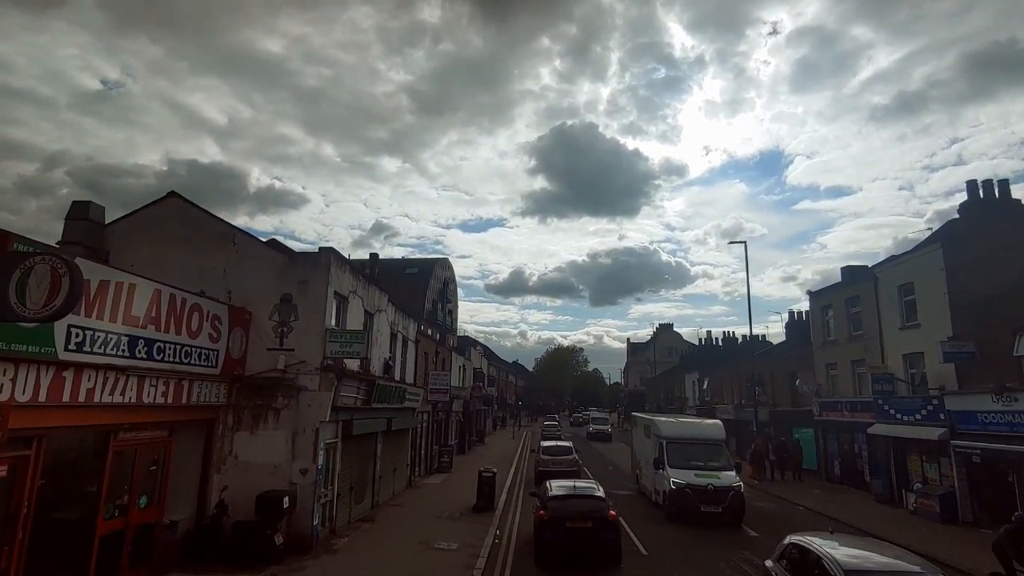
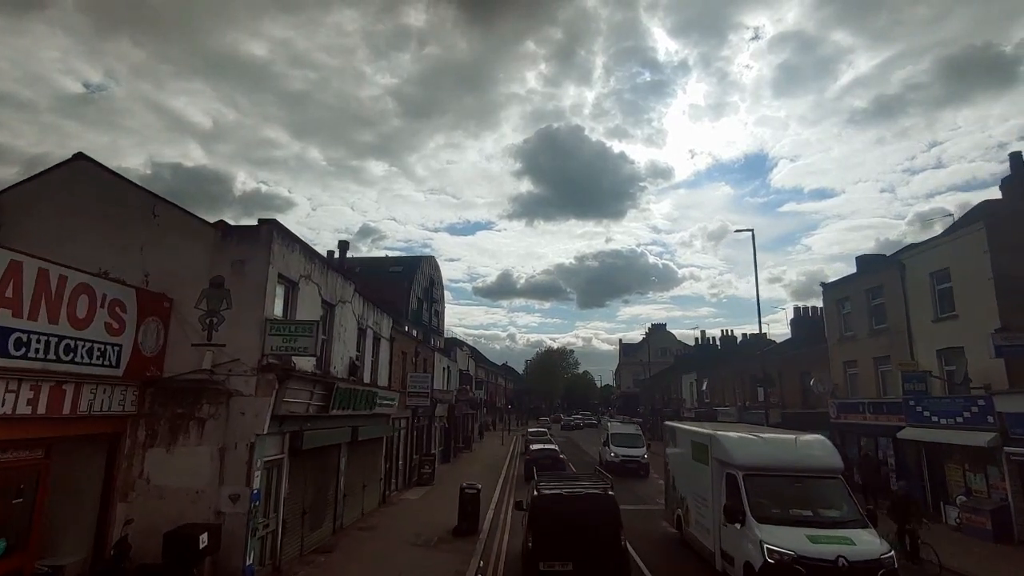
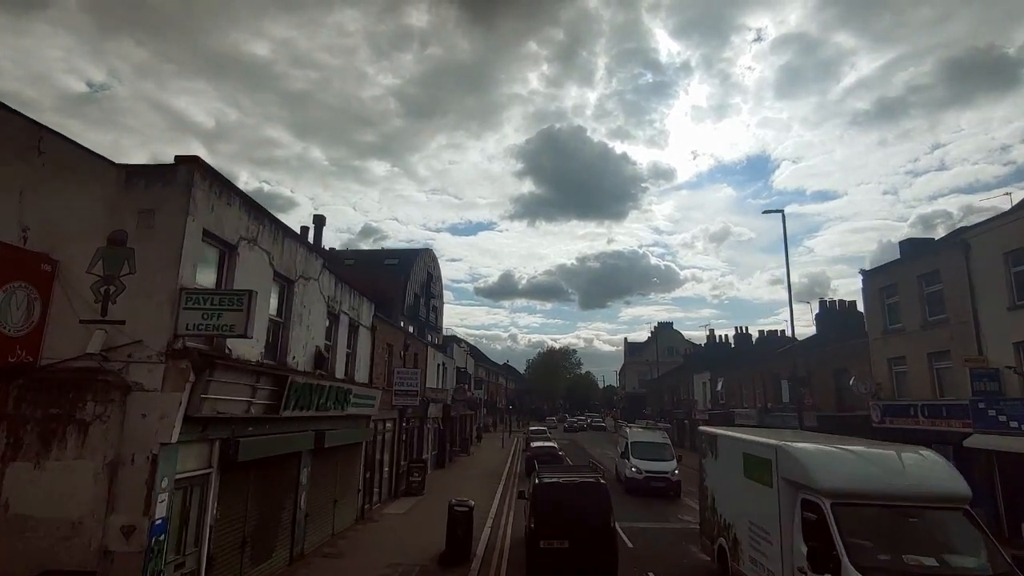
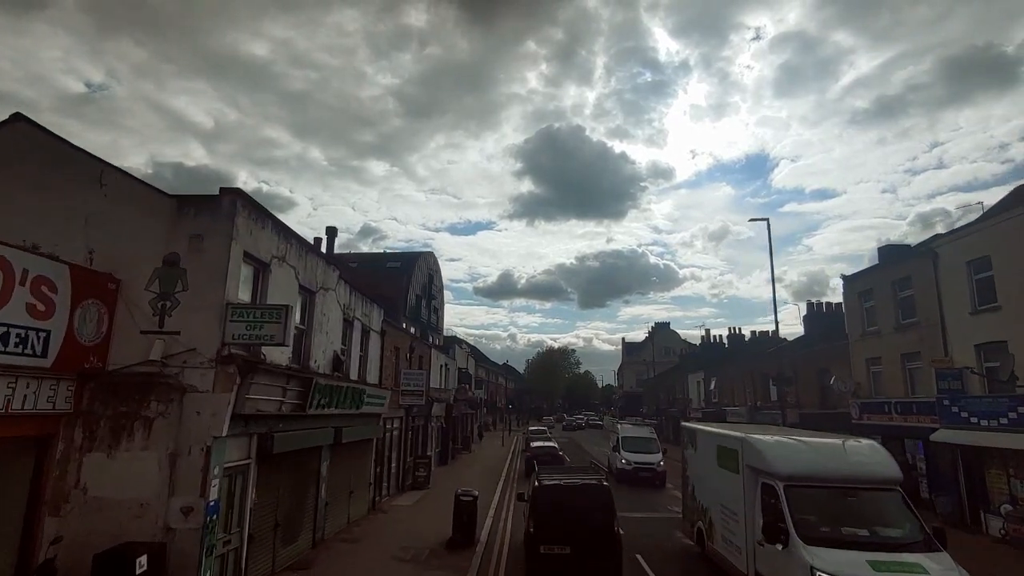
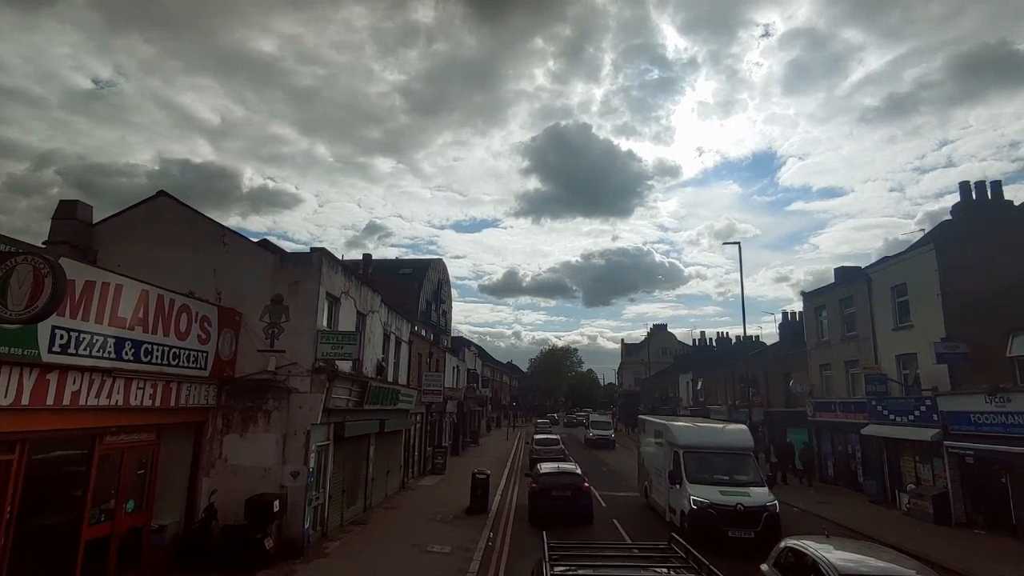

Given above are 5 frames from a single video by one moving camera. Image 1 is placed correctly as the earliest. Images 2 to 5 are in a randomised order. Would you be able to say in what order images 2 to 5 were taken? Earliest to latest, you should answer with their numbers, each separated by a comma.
5, 2, 4, 3
